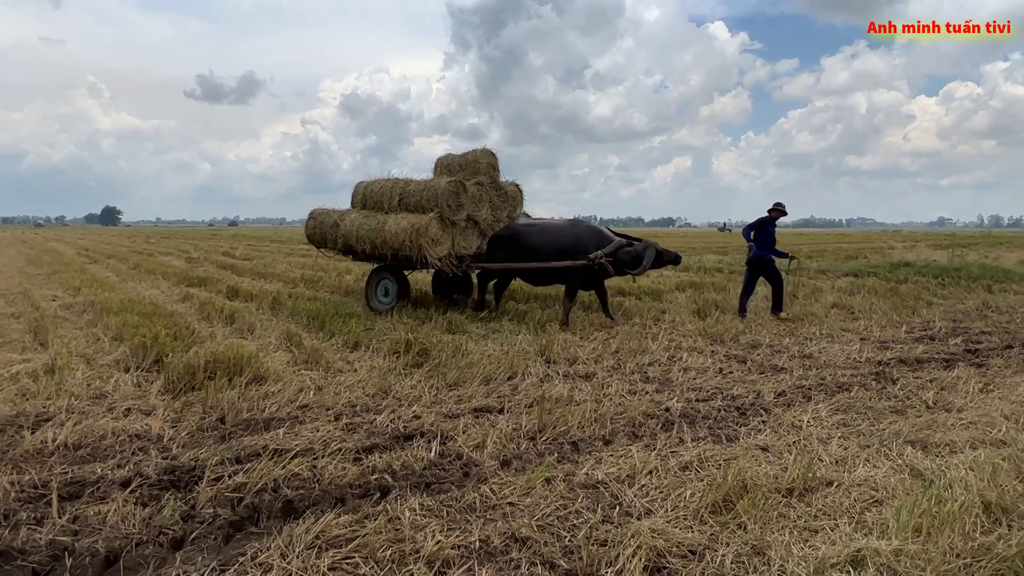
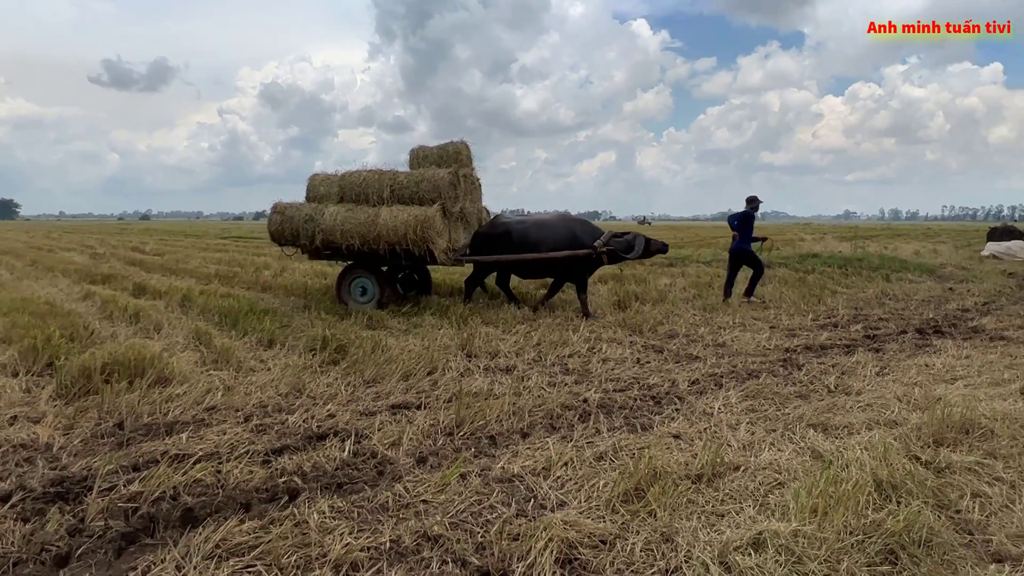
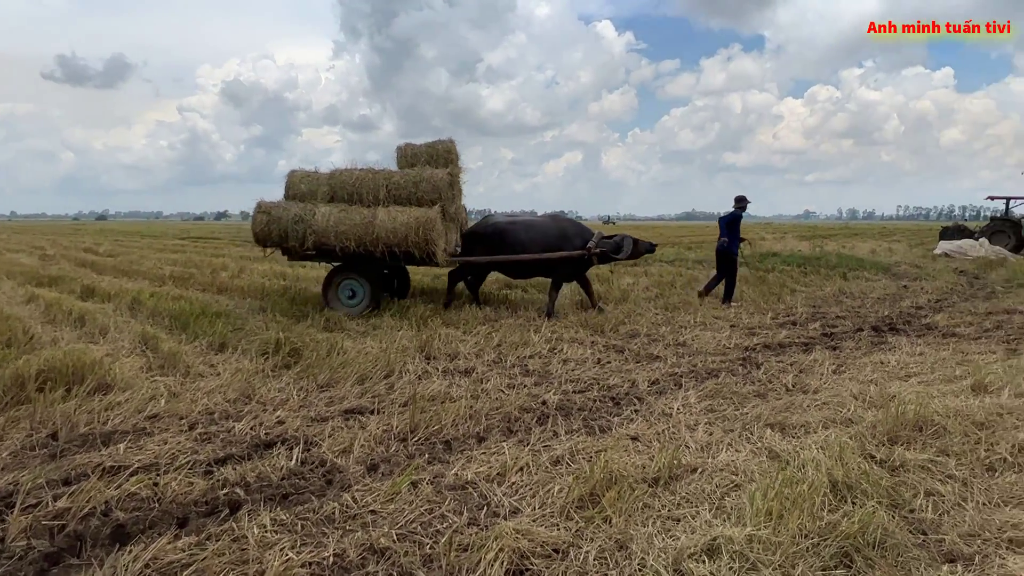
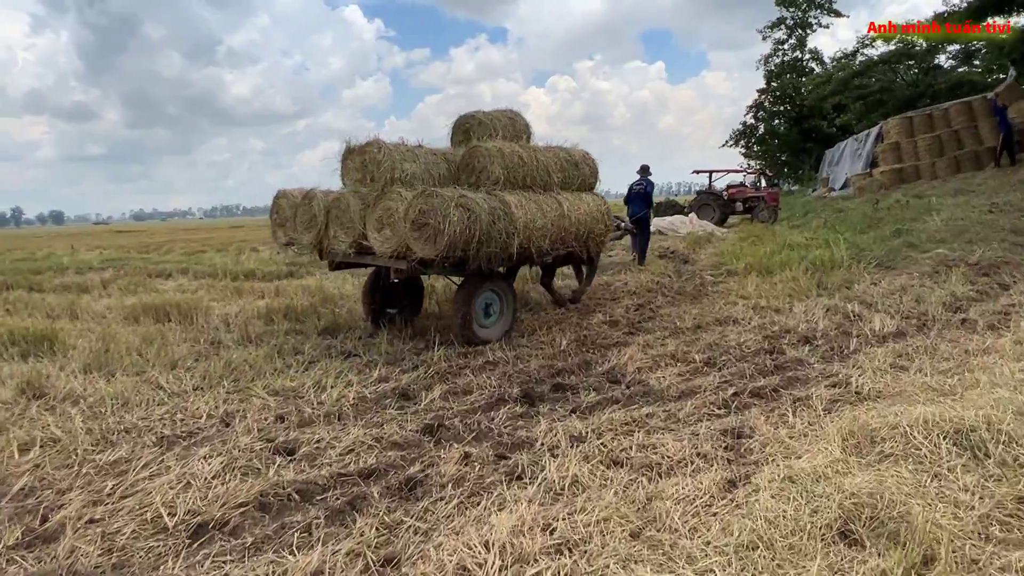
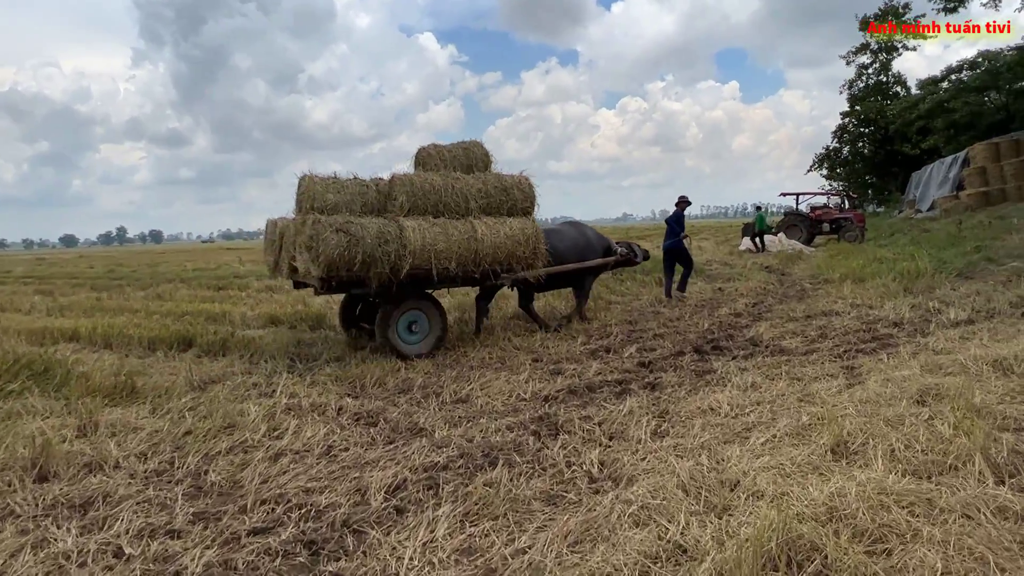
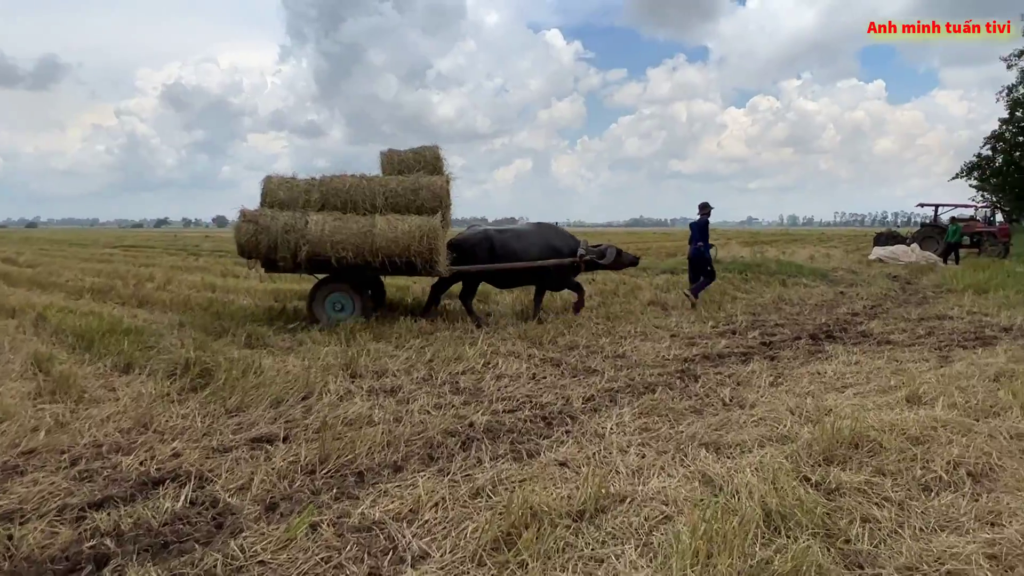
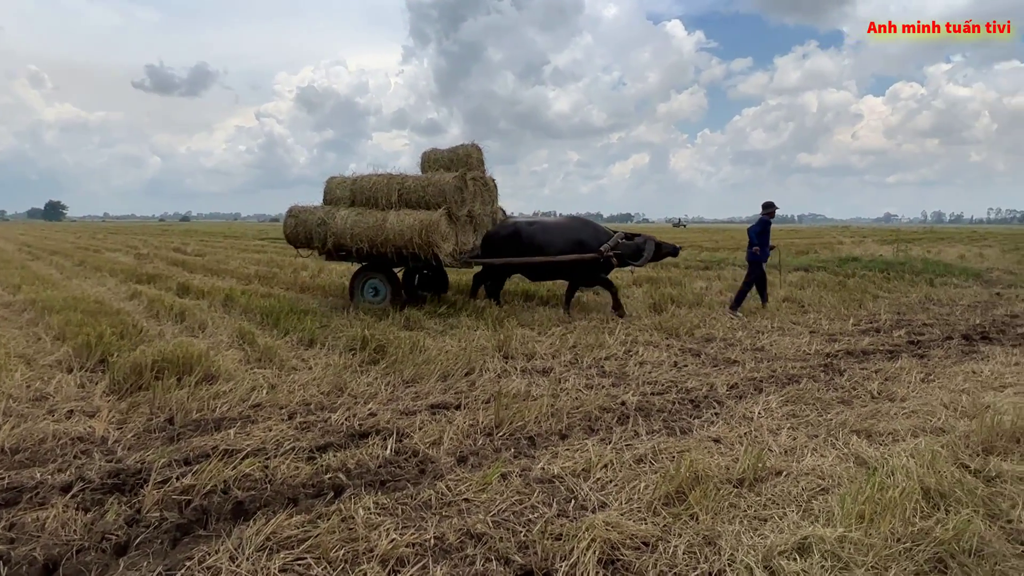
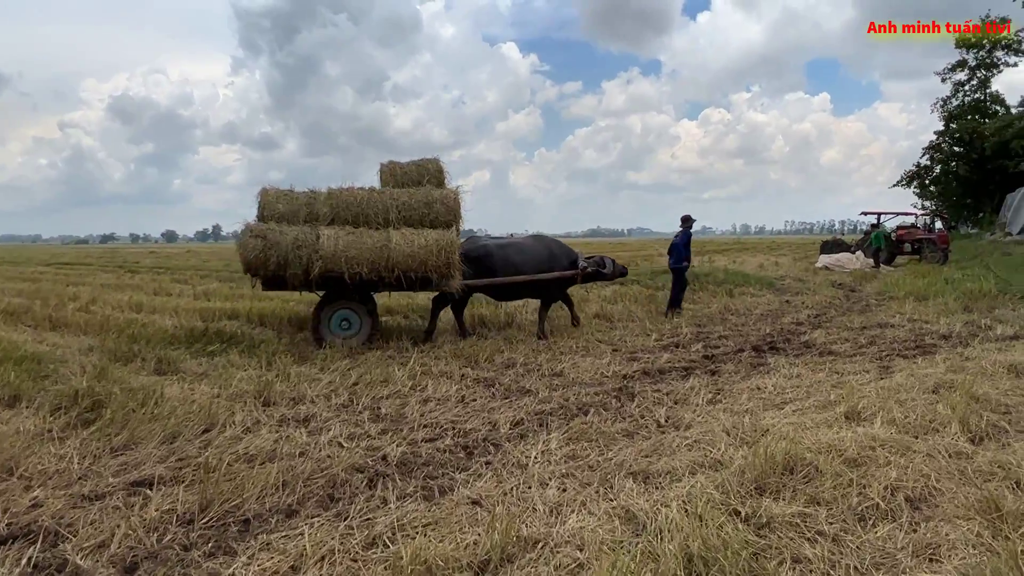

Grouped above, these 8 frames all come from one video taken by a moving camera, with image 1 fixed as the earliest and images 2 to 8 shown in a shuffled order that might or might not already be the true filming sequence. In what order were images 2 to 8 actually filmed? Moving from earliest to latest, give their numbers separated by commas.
7, 2, 3, 6, 8, 5, 4
